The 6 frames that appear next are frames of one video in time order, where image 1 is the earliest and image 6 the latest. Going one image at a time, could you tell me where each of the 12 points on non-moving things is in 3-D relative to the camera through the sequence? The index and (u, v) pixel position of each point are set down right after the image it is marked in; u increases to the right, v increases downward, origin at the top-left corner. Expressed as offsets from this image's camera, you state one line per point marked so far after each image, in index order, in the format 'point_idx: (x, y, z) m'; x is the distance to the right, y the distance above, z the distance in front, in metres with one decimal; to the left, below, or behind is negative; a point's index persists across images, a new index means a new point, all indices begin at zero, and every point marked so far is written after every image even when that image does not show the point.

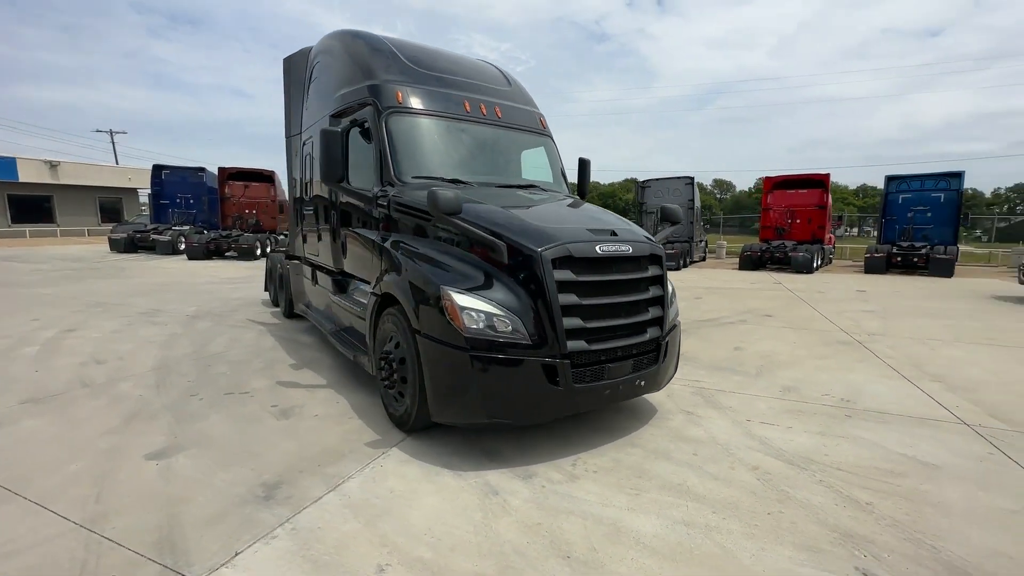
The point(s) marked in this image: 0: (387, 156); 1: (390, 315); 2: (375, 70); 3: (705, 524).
0: (-1.1, +1.1, +4.0) m
1: (-0.9, -0.2, +3.6) m
2: (-1.3, +2.1, +4.5) m
3: (+1.1, -1.3, +2.5) m
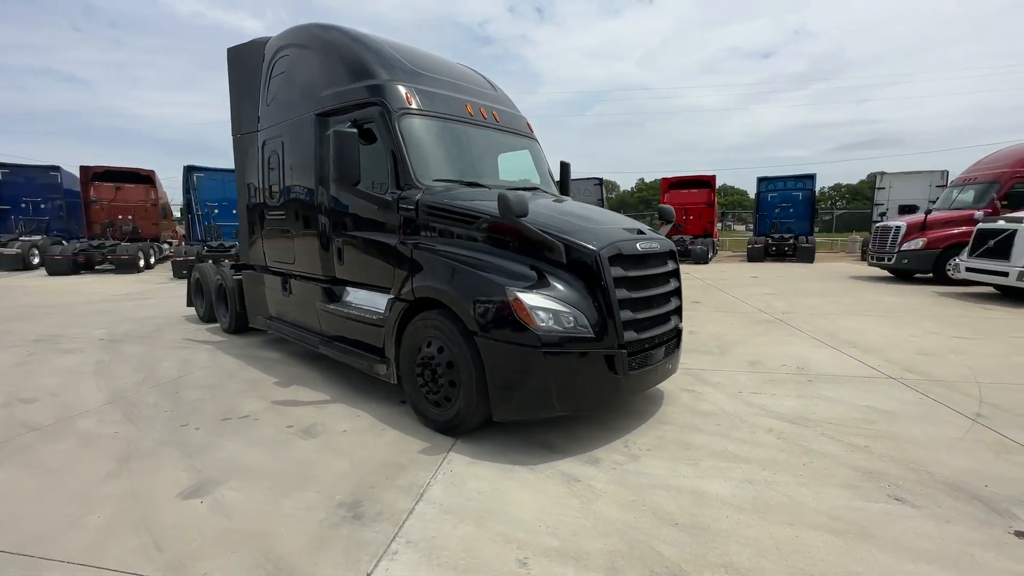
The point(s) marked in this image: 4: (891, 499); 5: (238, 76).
0: (-0.9, +1.1, +3.9) m
1: (-0.6, -0.2, +3.5) m
2: (-1.3, +2.0, +4.3) m
3: (+1.6, -1.2, +3.0) m
4: (+2.2, -1.2, +2.7) m
5: (-3.3, +2.6, +5.7) m
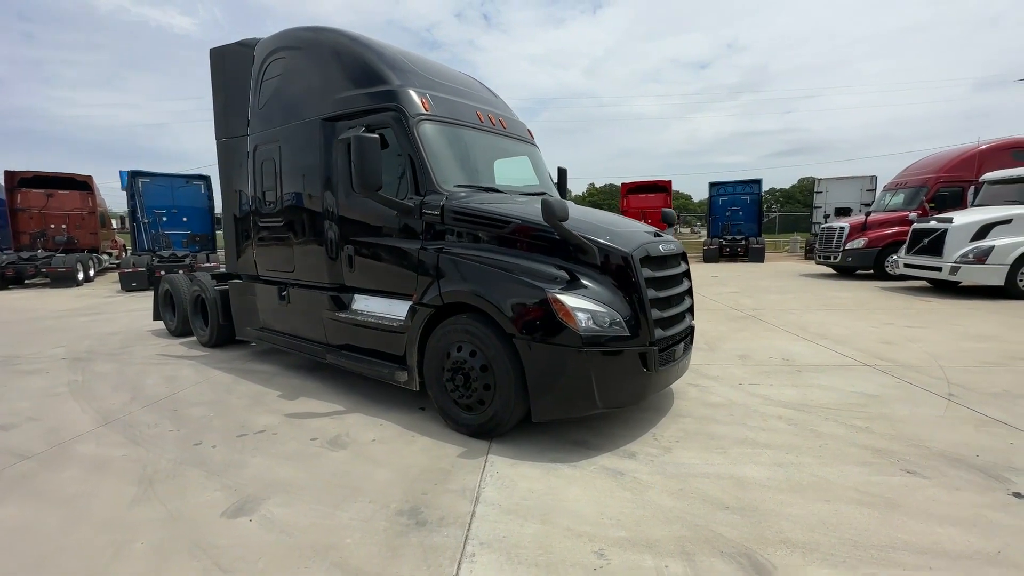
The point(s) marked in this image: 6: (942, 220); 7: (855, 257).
0: (-0.8, +1.1, +3.9) m
1: (-0.4, -0.3, +3.6) m
2: (-1.2, +2.0, +4.3) m
3: (+1.9, -1.2, +3.2) m
4: (+2.5, -1.2, +3.0) m
5: (-3.4, +2.5, +5.5) m
6: (+9.3, +1.5, +10.1) m
7: (+9.4, +0.8, +12.9) m
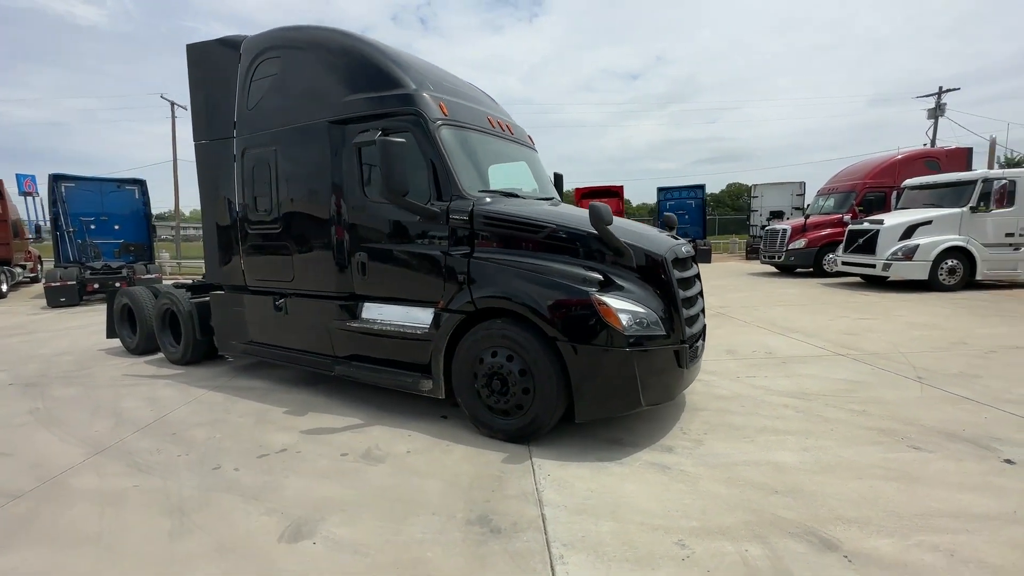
0: (-0.6, +1.0, +3.9) m
1: (-0.1, -0.3, +3.5) m
2: (-1.0, +1.9, +4.2) m
3: (+2.2, -1.2, +3.4) m
4: (+2.9, -1.1, +3.4) m
5: (-3.4, +2.3, +5.1) m
6: (+8.6, +1.6, +11.2) m
7: (+8.5, +0.9, +14.0) m
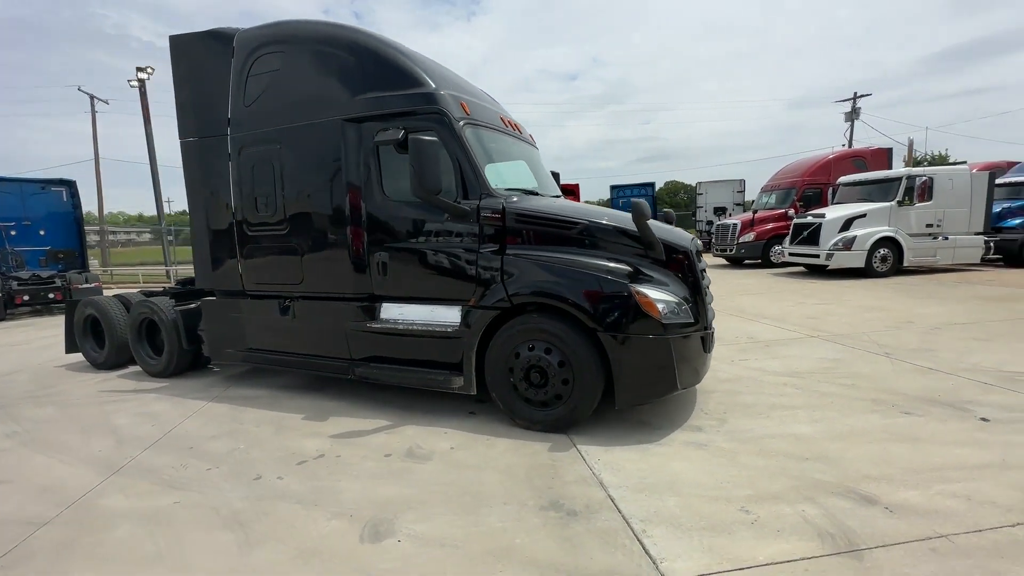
0: (-0.4, +1.0, +3.9) m
1: (+0.2, -0.3, +3.7) m
2: (-0.9, +1.9, +4.2) m
3: (+2.5, -1.1, +3.8) m
4: (+3.2, -1.0, +3.8) m
5: (-3.3, +2.3, +4.8) m
6: (+7.9, +1.9, +12.2) m
7: (+7.5, +1.2, +15.0) m
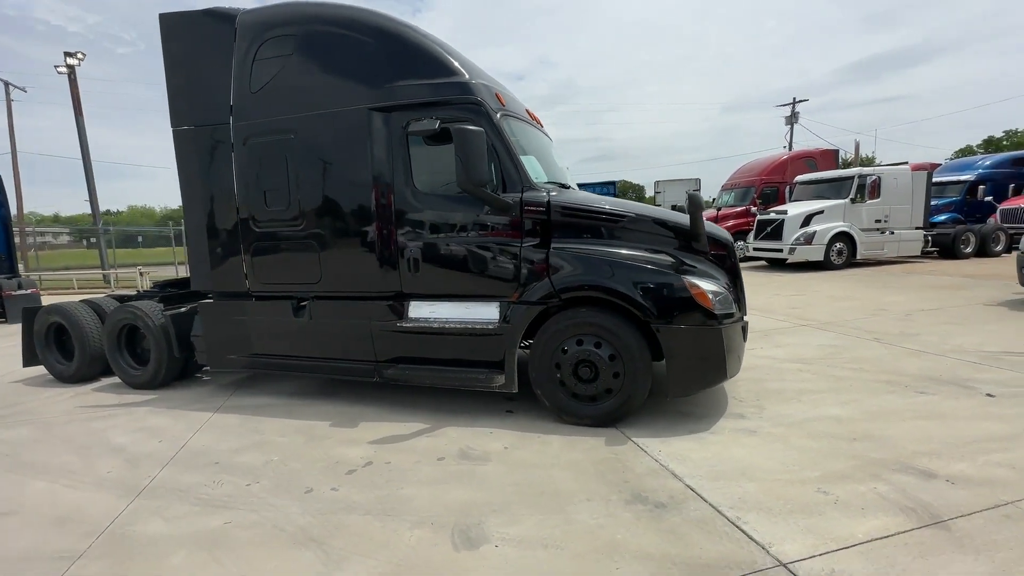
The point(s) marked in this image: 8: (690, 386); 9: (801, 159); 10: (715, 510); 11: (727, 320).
0: (0.0, +1.1, +3.8) m
1: (+0.6, -0.2, +3.6) m
2: (-0.6, +1.9, +4.0) m
3: (+2.9, -1.0, +4.0) m
4: (+3.5, -0.9, +4.1) m
5: (-3.1, +2.2, +4.4) m
6: (+7.3, +2.1, +12.9) m
7: (+6.6, +1.4, +15.6) m
8: (+1.3, -0.8, +3.6) m
9: (+10.0, +4.5, +16.4) m
10: (+1.1, -1.2, +2.6) m
11: (+1.6, -0.2, +3.6) m
